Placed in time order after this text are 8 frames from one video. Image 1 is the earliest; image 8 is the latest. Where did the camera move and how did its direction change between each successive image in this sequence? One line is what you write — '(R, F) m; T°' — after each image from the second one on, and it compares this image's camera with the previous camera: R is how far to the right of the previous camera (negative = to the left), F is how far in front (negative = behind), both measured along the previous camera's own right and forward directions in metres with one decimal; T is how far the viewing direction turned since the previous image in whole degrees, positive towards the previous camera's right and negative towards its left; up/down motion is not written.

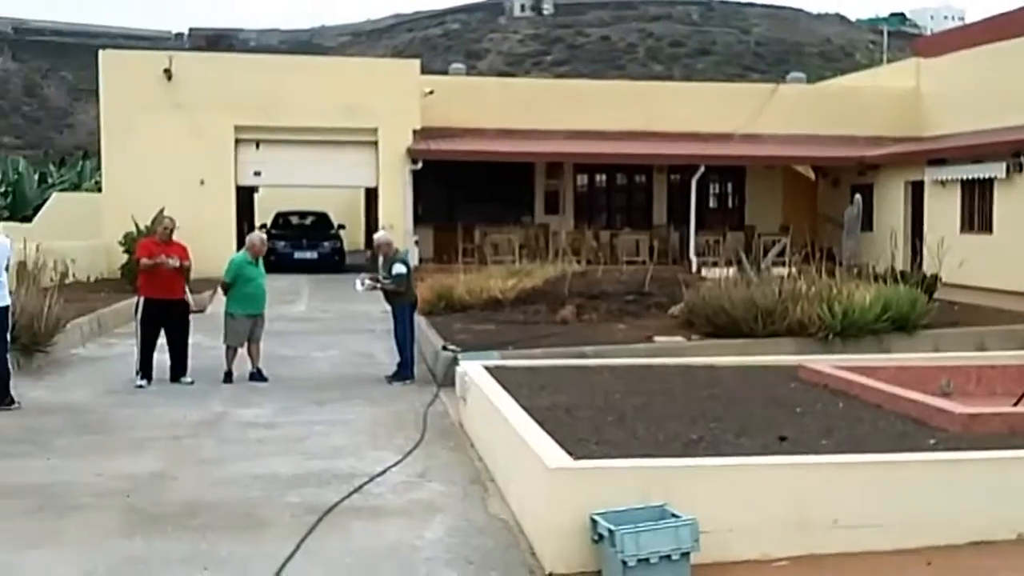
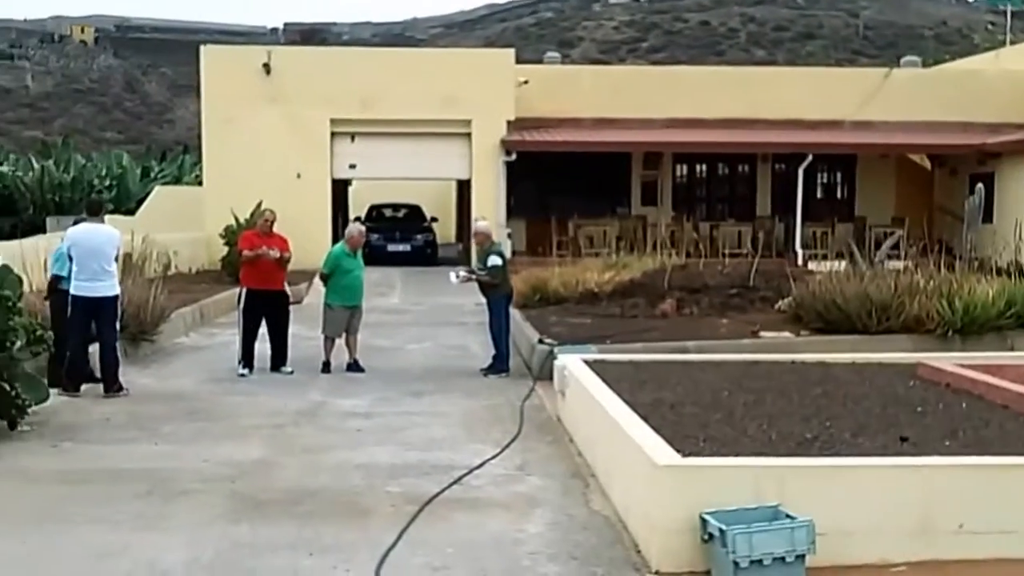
(-0.1, +0.1) m; -4°
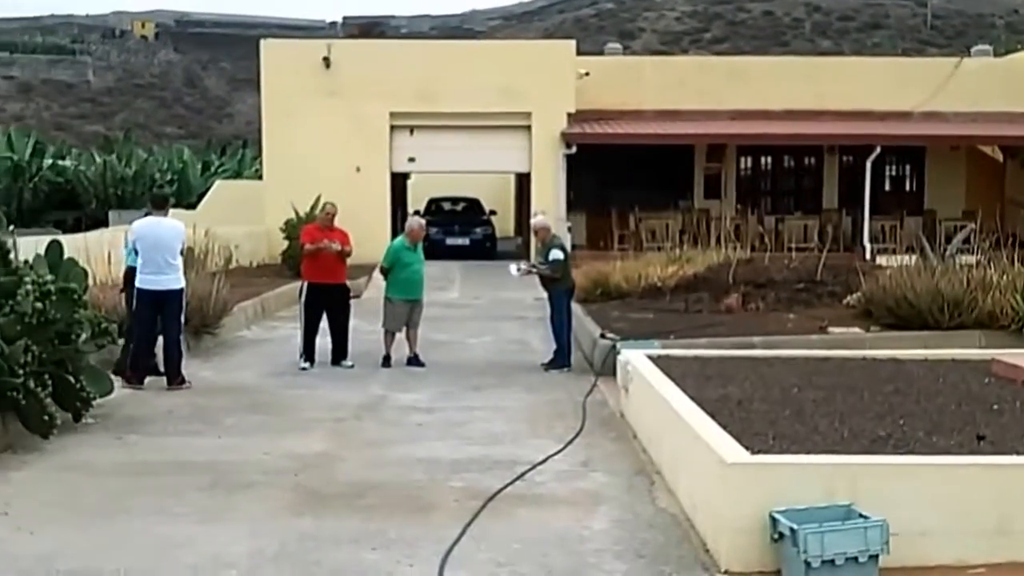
(-0.1, +0.1) m; -3°
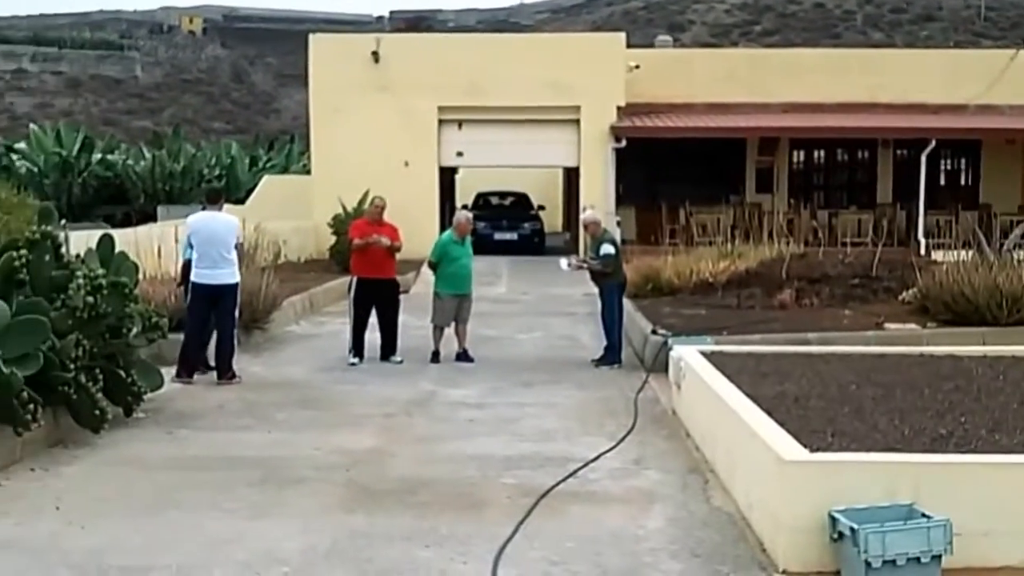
(0.0, +0.1) m; -2°
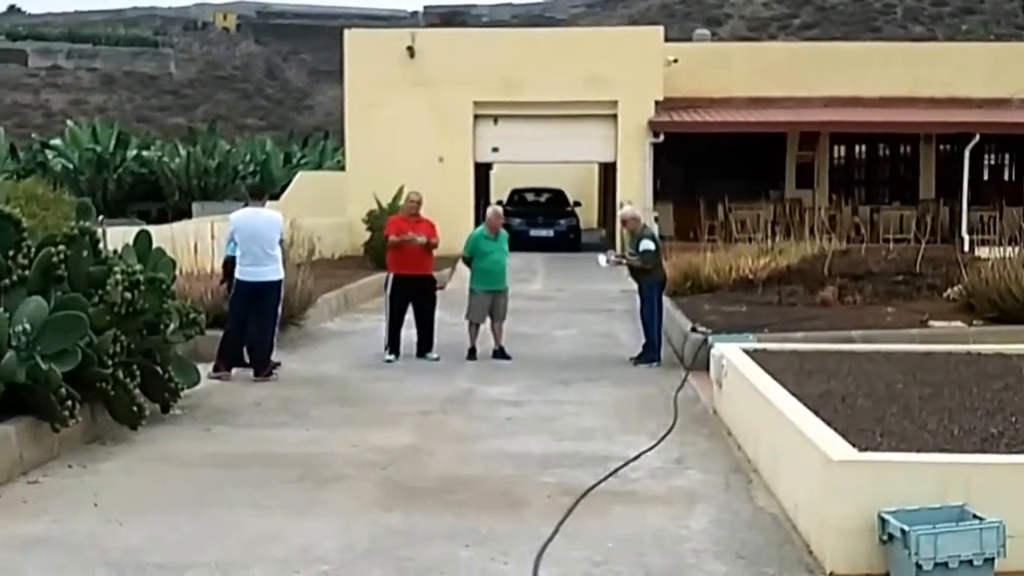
(-0.1, +0.1) m; -1°
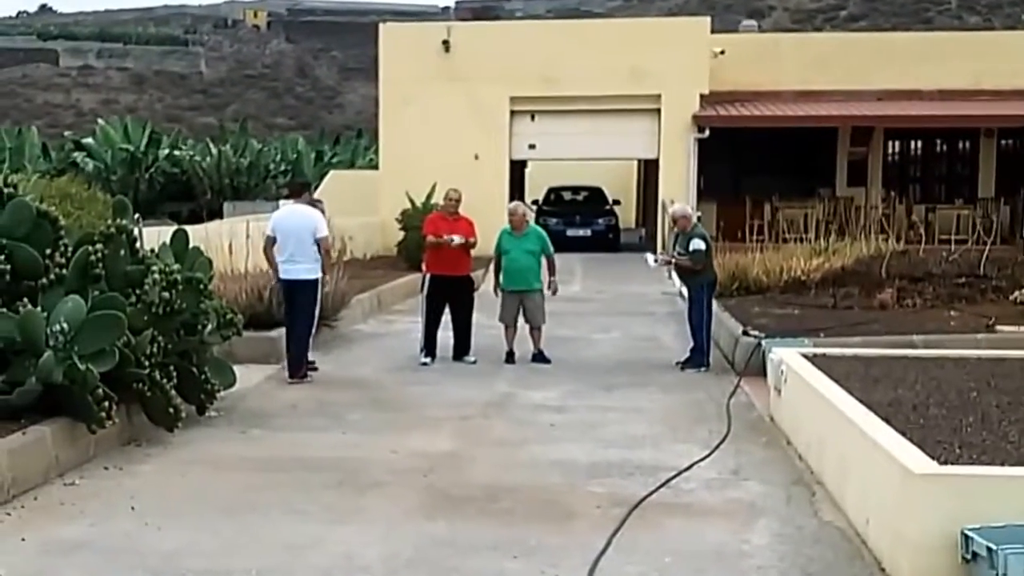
(-0.2, +0.4) m; -1°
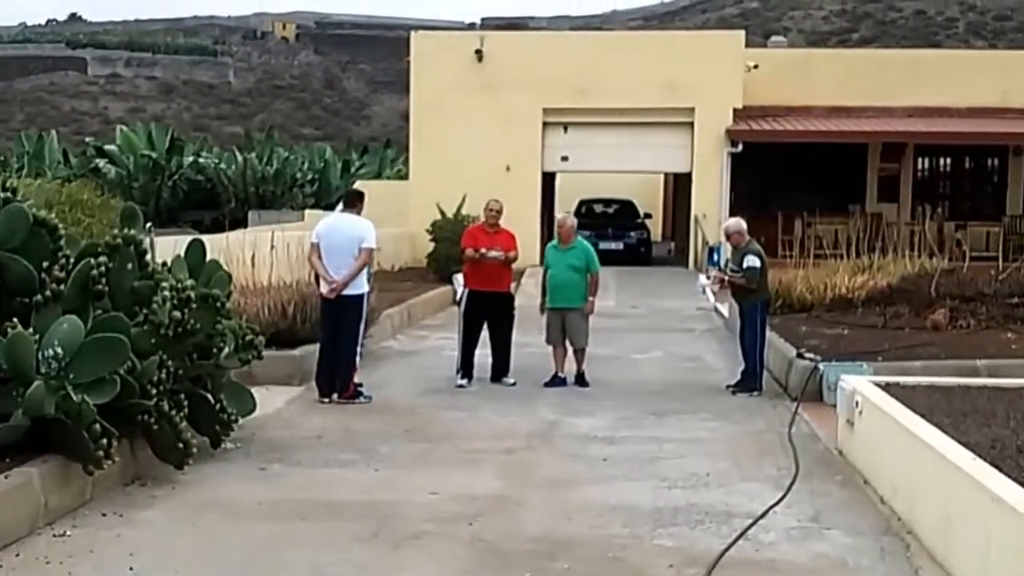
(-0.1, +0.8) m; -1°
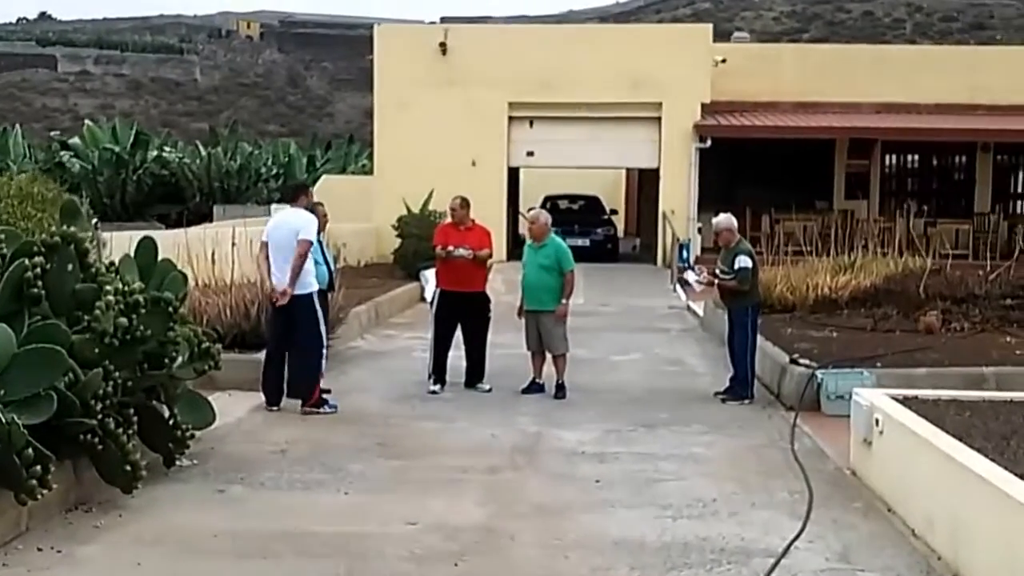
(-0.1, +0.7) m; +2°
